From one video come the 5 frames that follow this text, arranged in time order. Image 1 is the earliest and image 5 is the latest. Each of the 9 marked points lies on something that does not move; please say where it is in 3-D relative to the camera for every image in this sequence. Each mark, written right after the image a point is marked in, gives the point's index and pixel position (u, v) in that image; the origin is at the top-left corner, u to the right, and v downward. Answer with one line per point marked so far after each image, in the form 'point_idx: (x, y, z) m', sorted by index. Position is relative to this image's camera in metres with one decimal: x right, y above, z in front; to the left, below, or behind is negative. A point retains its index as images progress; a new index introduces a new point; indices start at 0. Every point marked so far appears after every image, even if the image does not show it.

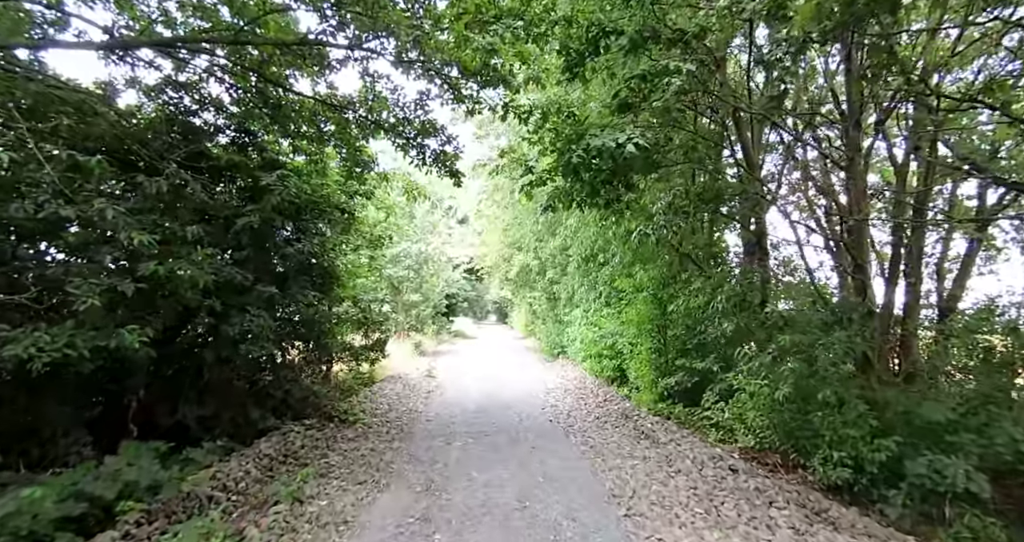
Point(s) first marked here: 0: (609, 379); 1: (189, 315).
0: (+1.7, -1.9, +10.4) m
1: (-3.0, -0.4, +5.5) m
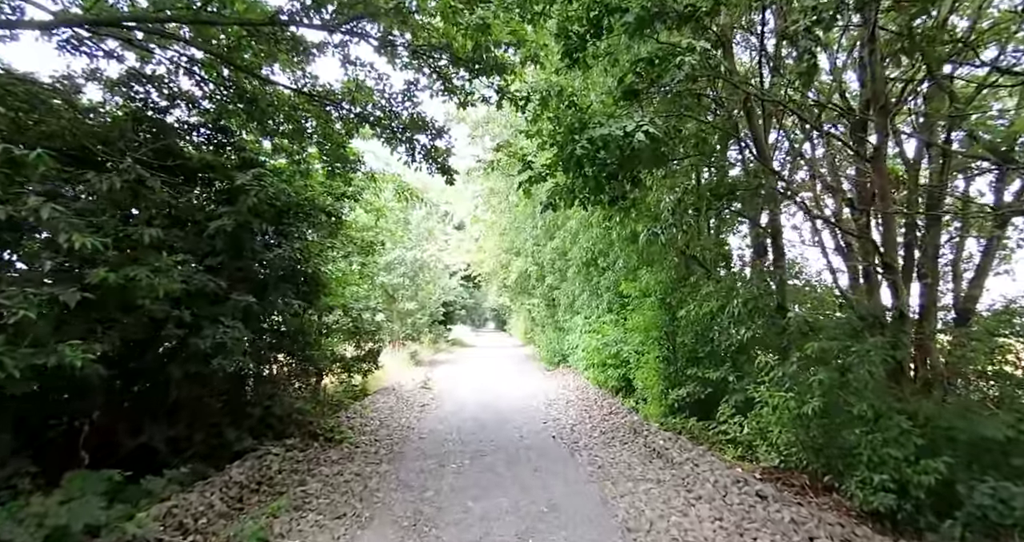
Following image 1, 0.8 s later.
0: (+1.7, -2.0, +9.9) m
1: (-3.0, -0.5, +5.0) m
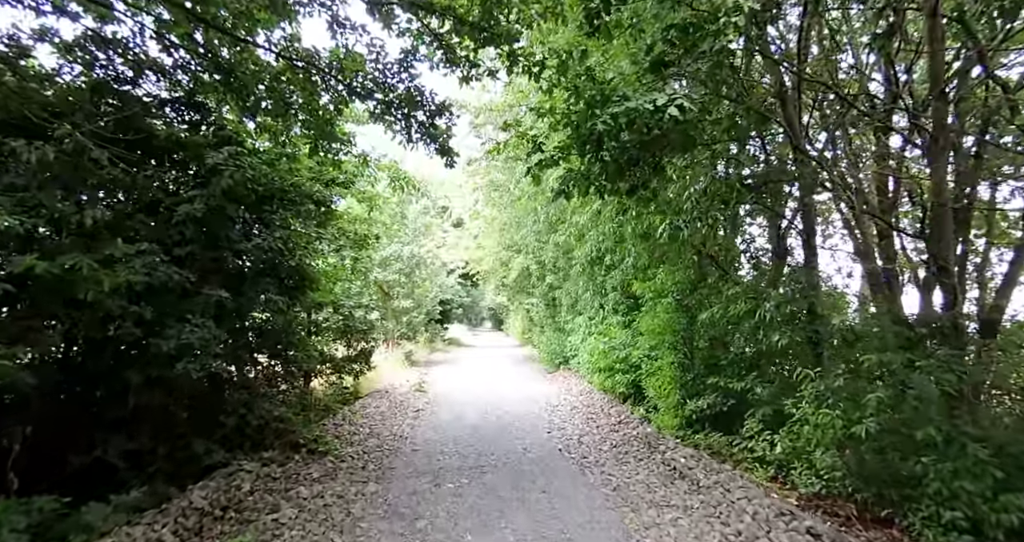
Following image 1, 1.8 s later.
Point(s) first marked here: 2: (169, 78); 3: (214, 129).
0: (+1.7, -2.0, +9.2) m
1: (-3.0, -0.4, +4.3) m
2: (-3.2, +1.8, +5.5) m
3: (-2.9, +1.4, +5.8) m
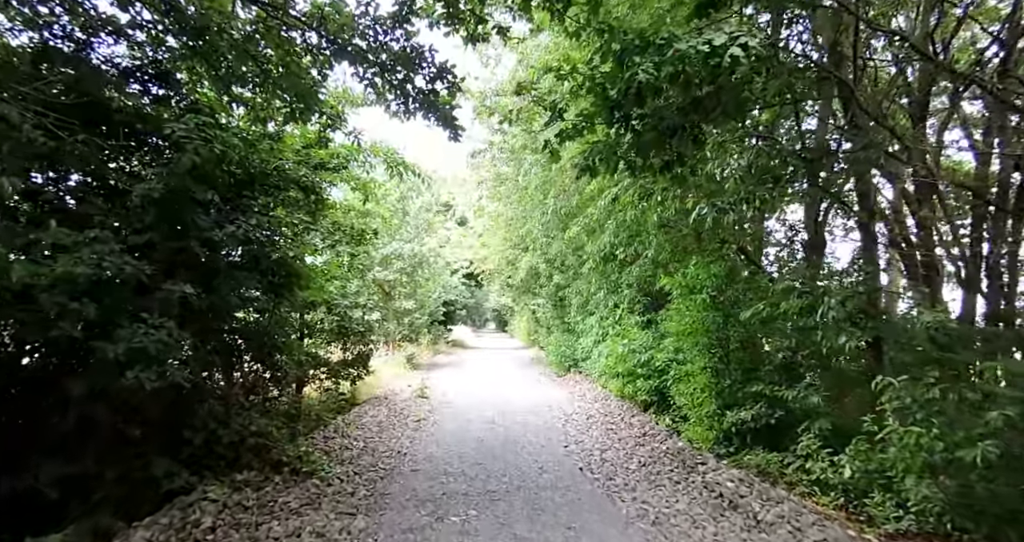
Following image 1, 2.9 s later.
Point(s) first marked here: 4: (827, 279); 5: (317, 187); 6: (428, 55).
0: (+1.9, -1.9, +8.4) m
1: (-2.9, -0.3, +3.6) m
2: (-3.1, +1.9, +4.7) m
3: (-2.8, +1.5, +5.0) m
4: (+2.7, -0.1, +5.0) m
5: (-2.1, +0.9, +6.4) m
6: (-0.7, +1.7, +4.7) m
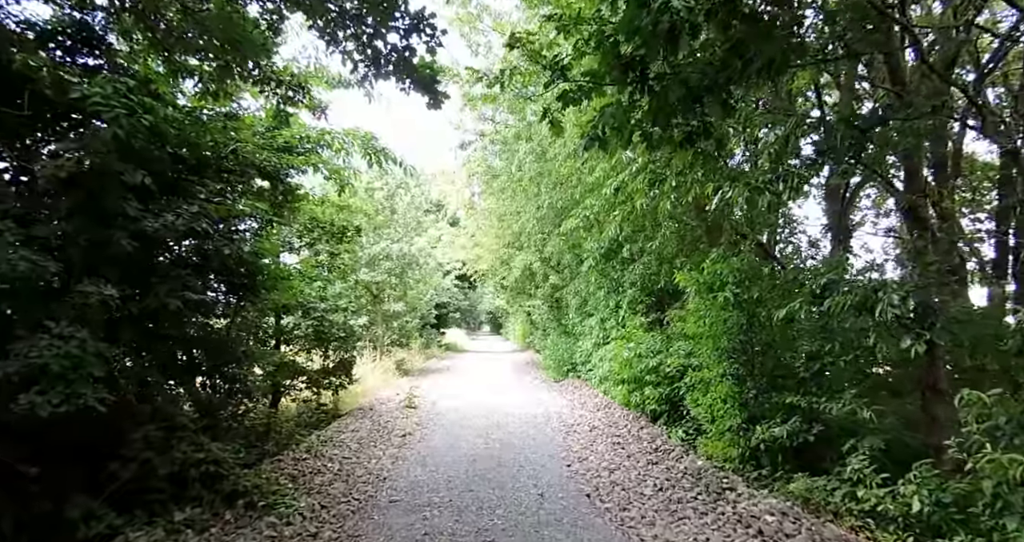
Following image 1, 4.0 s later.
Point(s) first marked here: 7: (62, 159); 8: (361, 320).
0: (+1.8, -1.9, +7.7) m
1: (-2.9, -0.3, +2.8) m
2: (-3.2, +1.9, +3.9) m
3: (-2.9, +1.5, +4.2) m
4: (+2.6, 0.0, +4.2) m
5: (-2.2, +0.9, +5.6) m
6: (-0.7, +1.8, +4.0) m
7: (-2.7, +0.7, +3.5) m
8: (-3.0, -1.0, +11.7) m
